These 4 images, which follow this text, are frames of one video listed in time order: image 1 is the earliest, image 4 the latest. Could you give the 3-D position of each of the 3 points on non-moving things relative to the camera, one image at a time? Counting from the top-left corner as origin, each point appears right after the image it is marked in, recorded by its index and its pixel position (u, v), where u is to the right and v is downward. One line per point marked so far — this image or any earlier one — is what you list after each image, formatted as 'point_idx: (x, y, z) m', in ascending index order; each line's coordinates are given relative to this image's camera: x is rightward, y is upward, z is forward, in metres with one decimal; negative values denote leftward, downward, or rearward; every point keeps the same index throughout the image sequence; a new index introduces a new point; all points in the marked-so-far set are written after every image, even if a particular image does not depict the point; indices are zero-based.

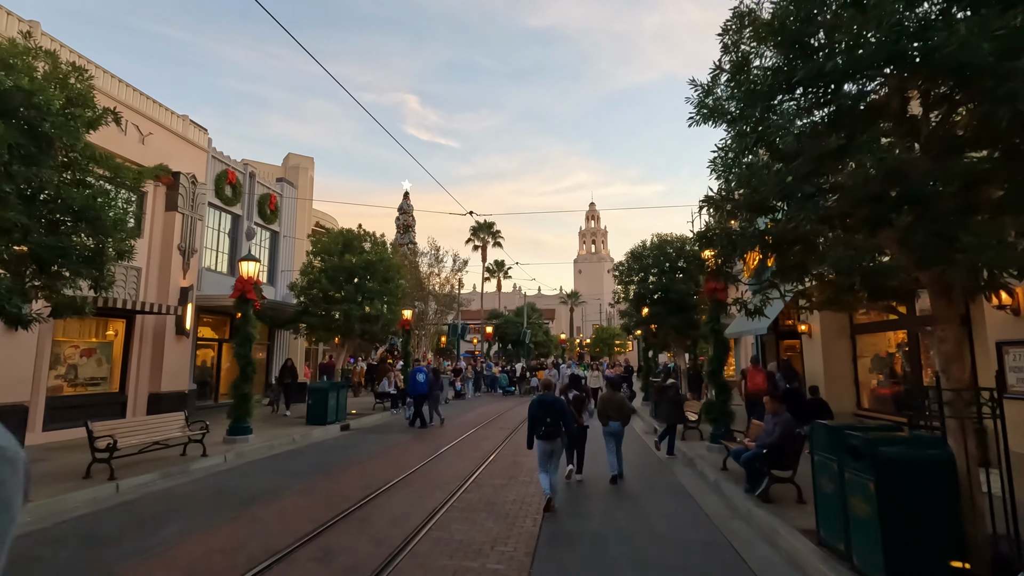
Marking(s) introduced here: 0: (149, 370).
0: (-10.3, -2.3, +15.5) m
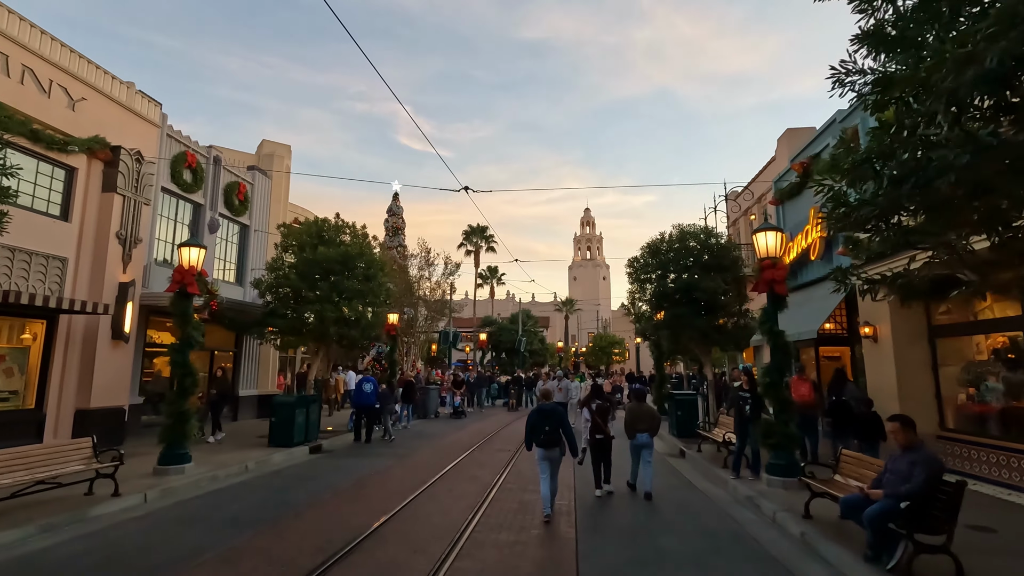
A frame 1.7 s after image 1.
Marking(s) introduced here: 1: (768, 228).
0: (-10.2, -2.2, +12.9) m
1: (+4.5, +1.0, +9.6) m
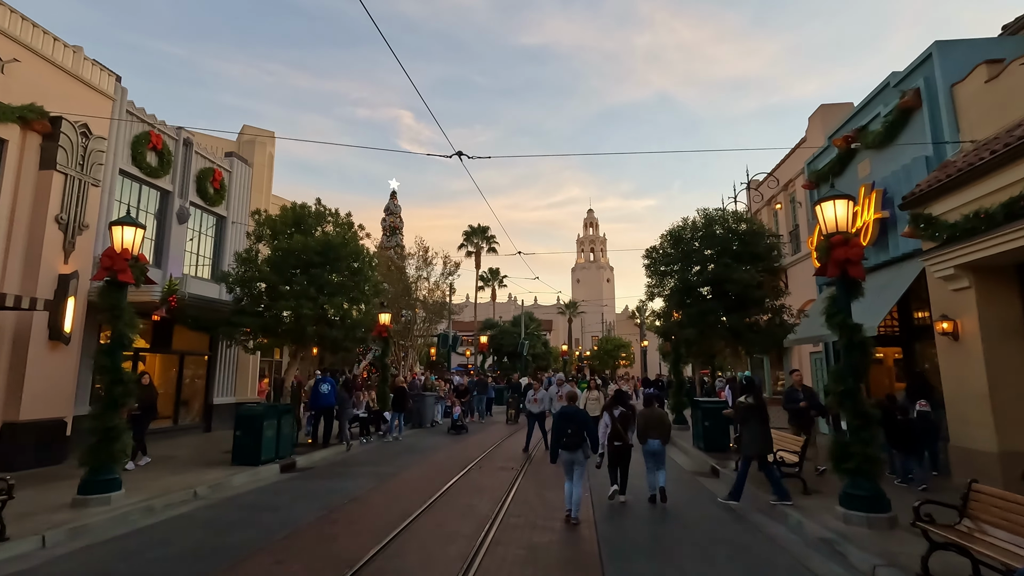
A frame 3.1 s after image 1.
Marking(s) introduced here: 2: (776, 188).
0: (-10.1, -2.0, +11.0) m
1: (+4.5, +1.3, +7.6) m
2: (+9.3, +3.5, +19.4) m
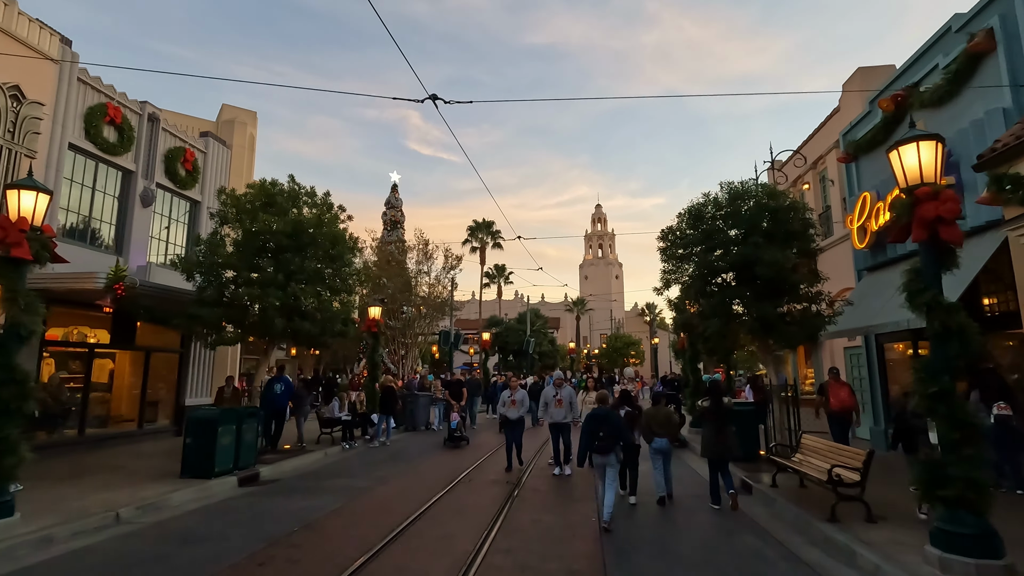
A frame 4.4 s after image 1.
0: (-10.3, -1.8, +9.4) m
1: (+4.3, +1.6, +5.8) m
2: (+9.3, +3.9, +17.5) m
